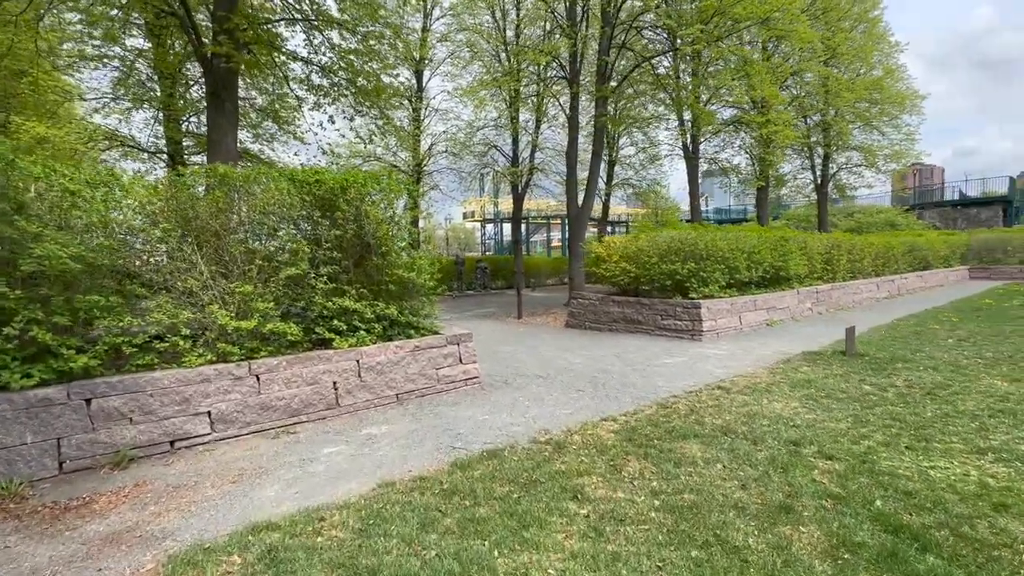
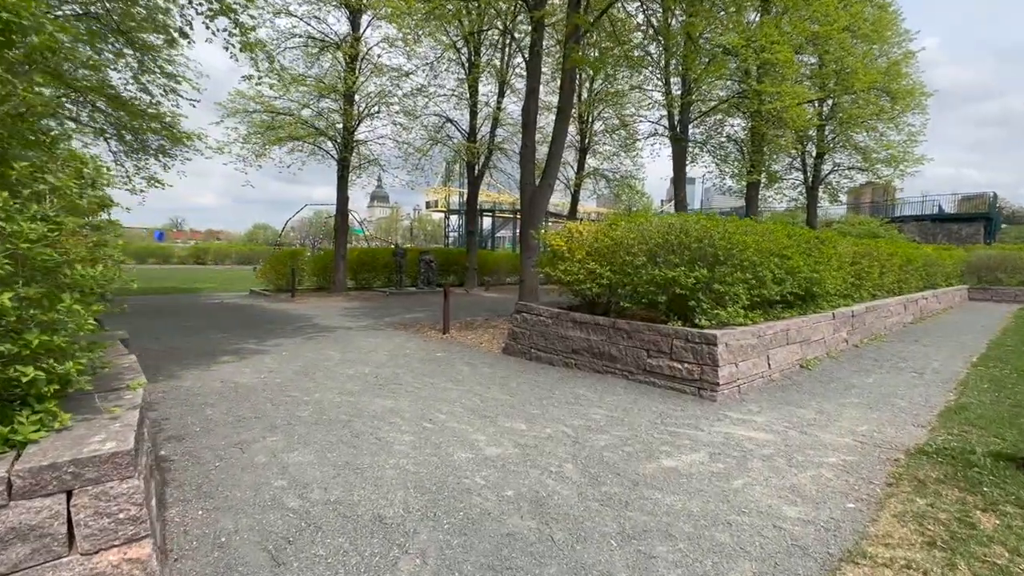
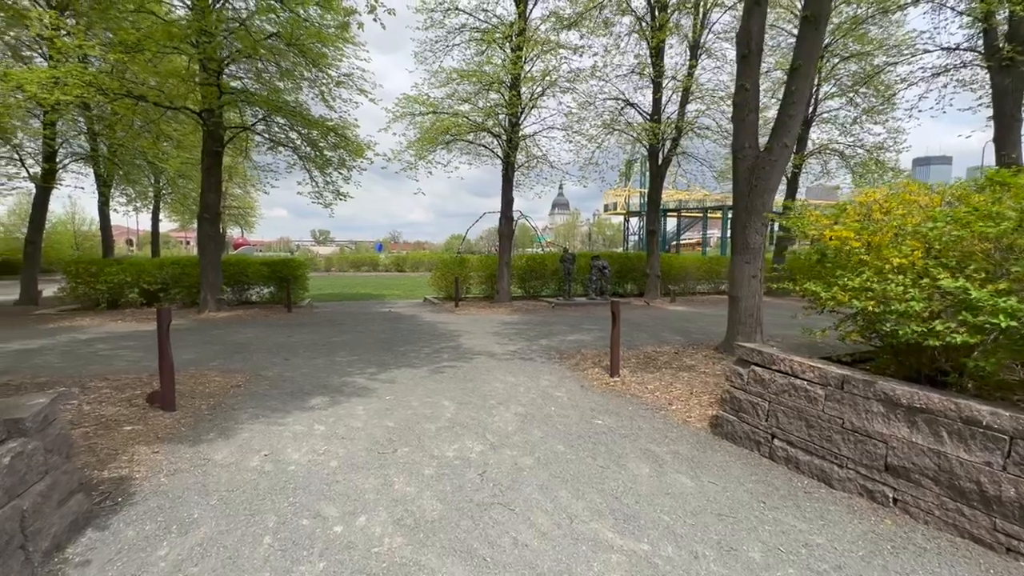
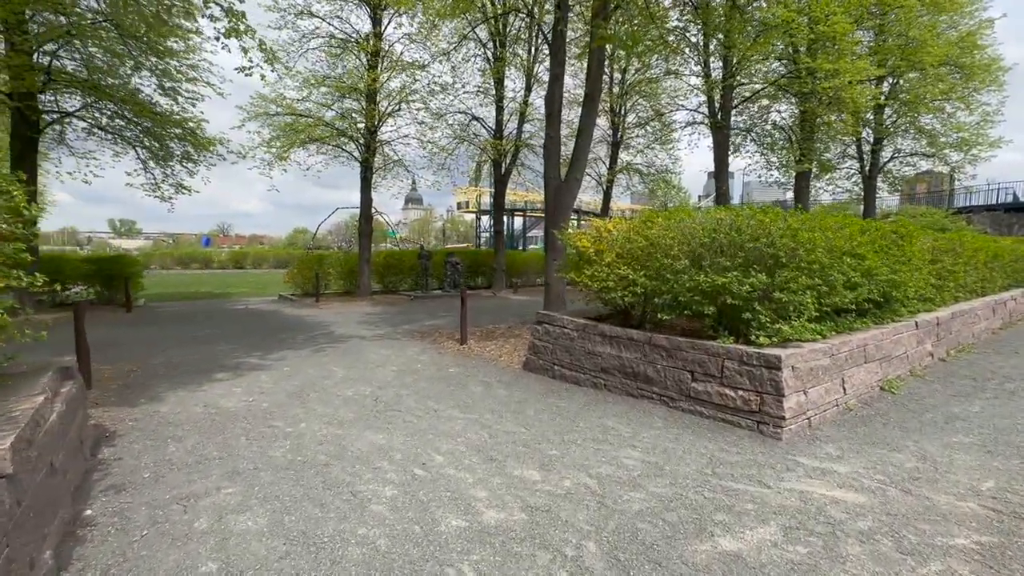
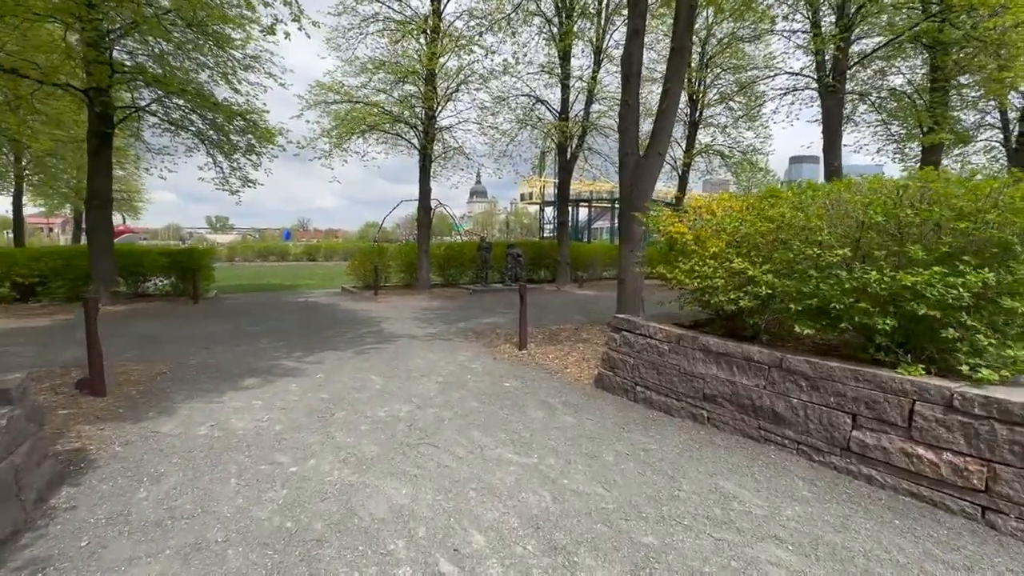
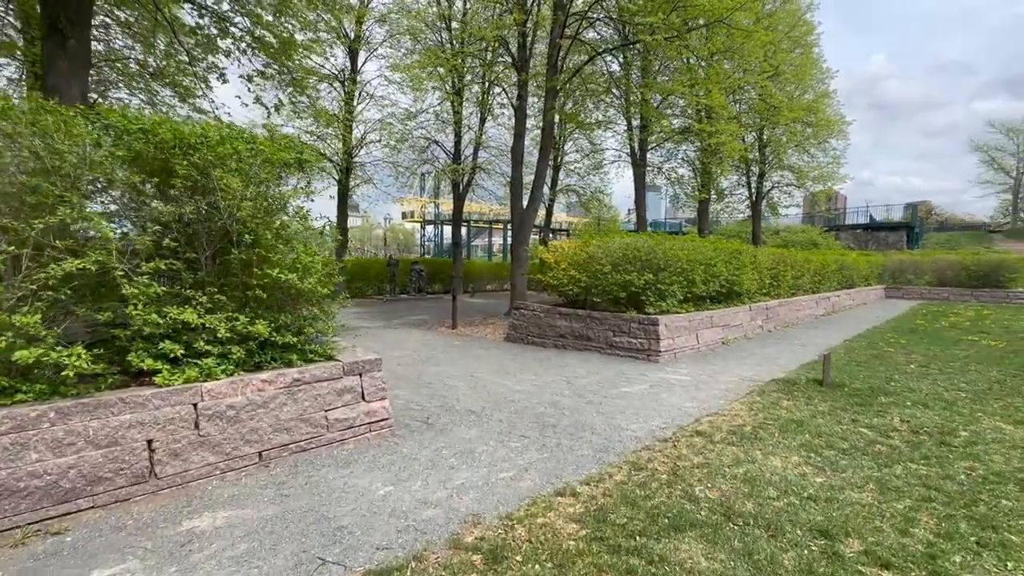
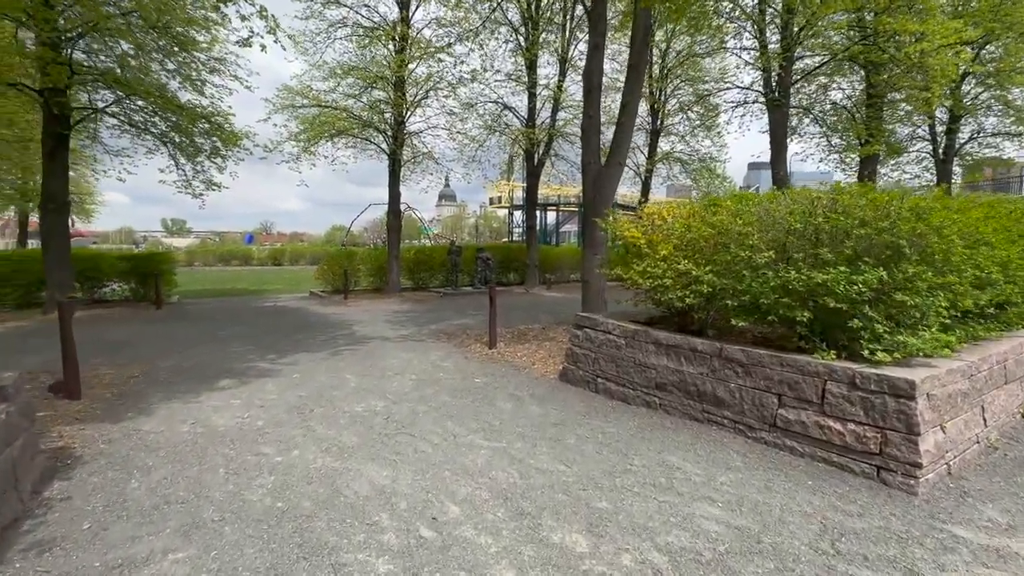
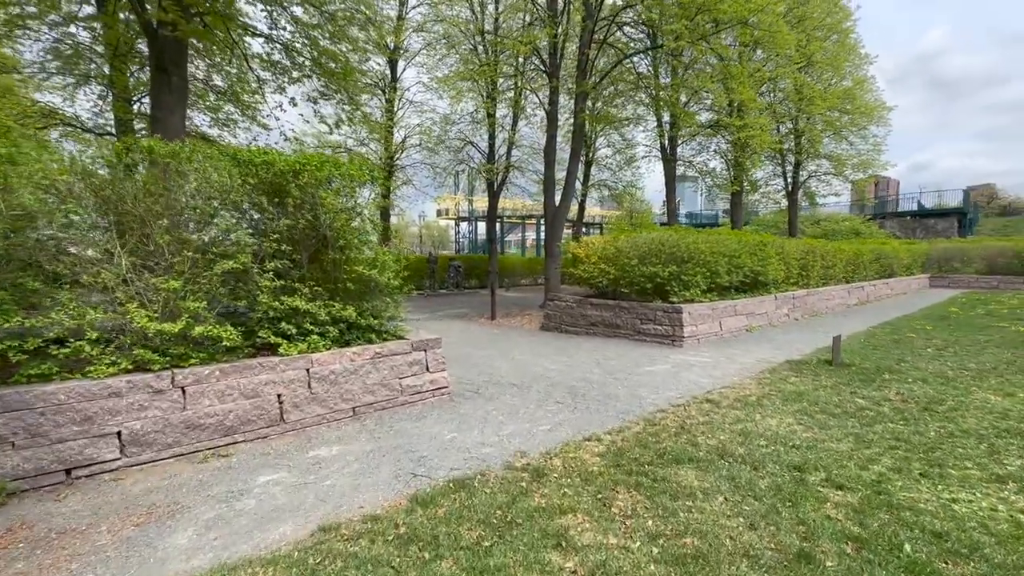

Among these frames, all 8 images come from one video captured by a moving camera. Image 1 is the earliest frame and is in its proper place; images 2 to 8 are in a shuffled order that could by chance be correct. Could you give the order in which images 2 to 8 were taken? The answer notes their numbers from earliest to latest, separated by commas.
8, 6, 2, 4, 7, 5, 3
